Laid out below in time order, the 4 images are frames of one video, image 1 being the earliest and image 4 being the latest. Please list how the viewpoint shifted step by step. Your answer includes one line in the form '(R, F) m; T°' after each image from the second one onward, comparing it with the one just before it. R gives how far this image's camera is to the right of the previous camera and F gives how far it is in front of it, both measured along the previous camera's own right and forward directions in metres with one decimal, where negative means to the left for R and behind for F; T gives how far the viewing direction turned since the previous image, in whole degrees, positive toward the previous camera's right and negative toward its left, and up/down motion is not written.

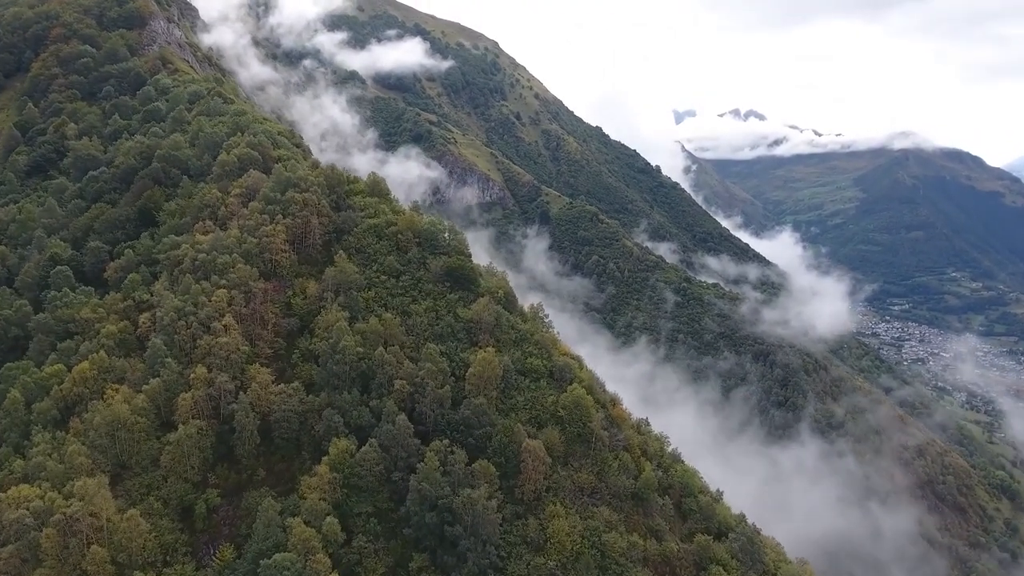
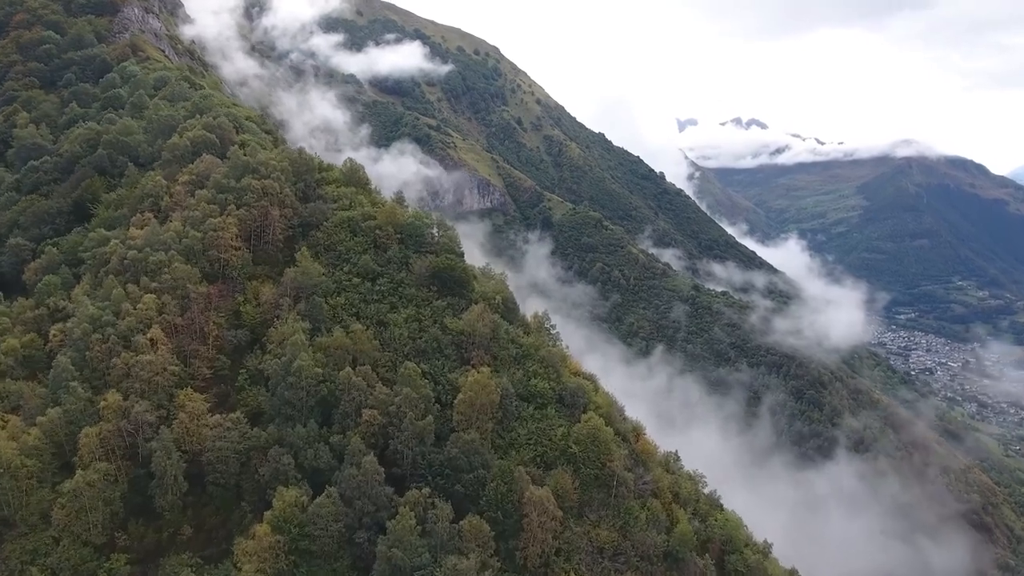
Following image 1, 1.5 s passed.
(+0.1, +9.8) m; 0°
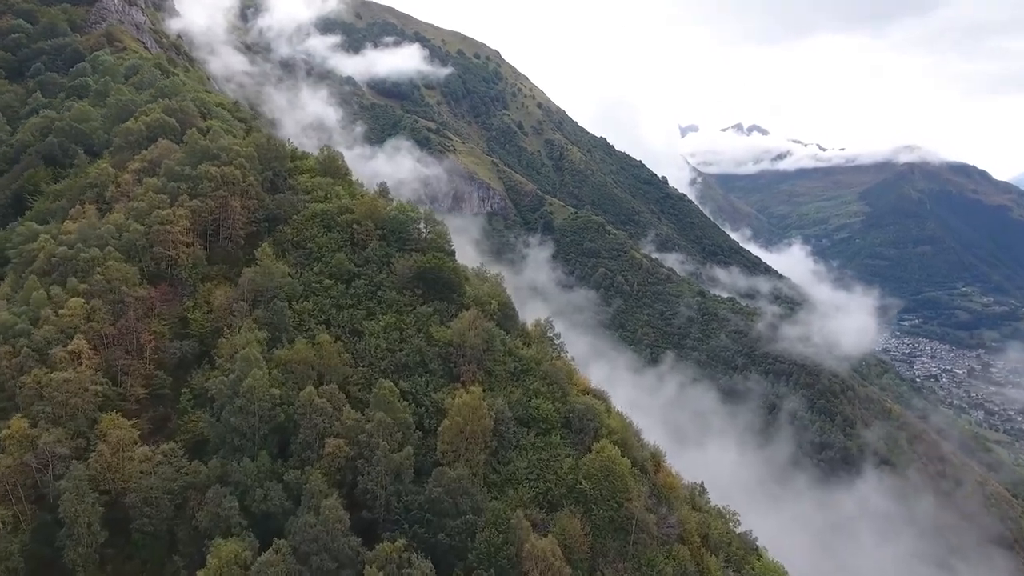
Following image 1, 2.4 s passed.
(+0.2, +6.6) m; 0°
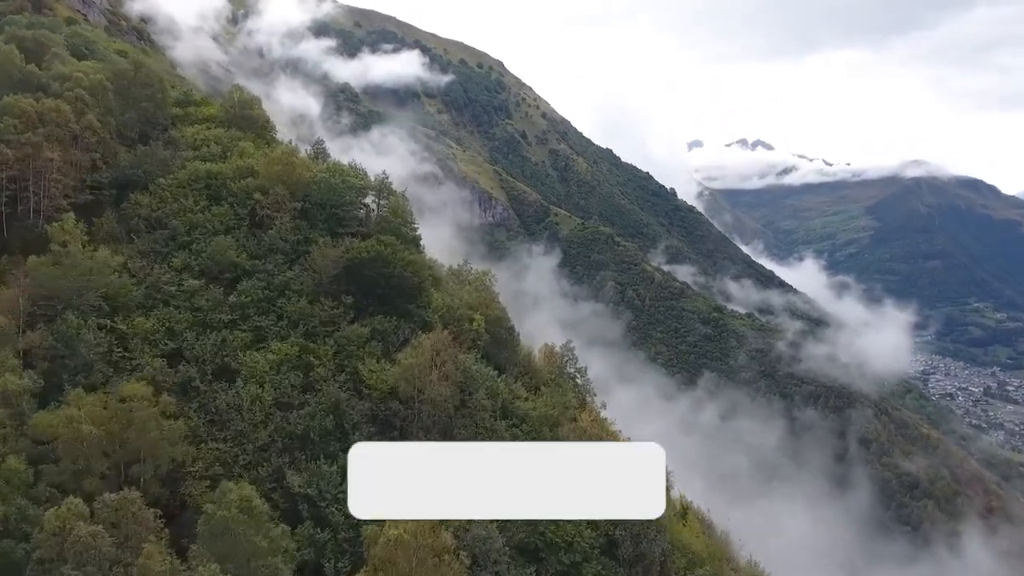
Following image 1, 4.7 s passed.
(+0.3, +16.6) m; 0°
